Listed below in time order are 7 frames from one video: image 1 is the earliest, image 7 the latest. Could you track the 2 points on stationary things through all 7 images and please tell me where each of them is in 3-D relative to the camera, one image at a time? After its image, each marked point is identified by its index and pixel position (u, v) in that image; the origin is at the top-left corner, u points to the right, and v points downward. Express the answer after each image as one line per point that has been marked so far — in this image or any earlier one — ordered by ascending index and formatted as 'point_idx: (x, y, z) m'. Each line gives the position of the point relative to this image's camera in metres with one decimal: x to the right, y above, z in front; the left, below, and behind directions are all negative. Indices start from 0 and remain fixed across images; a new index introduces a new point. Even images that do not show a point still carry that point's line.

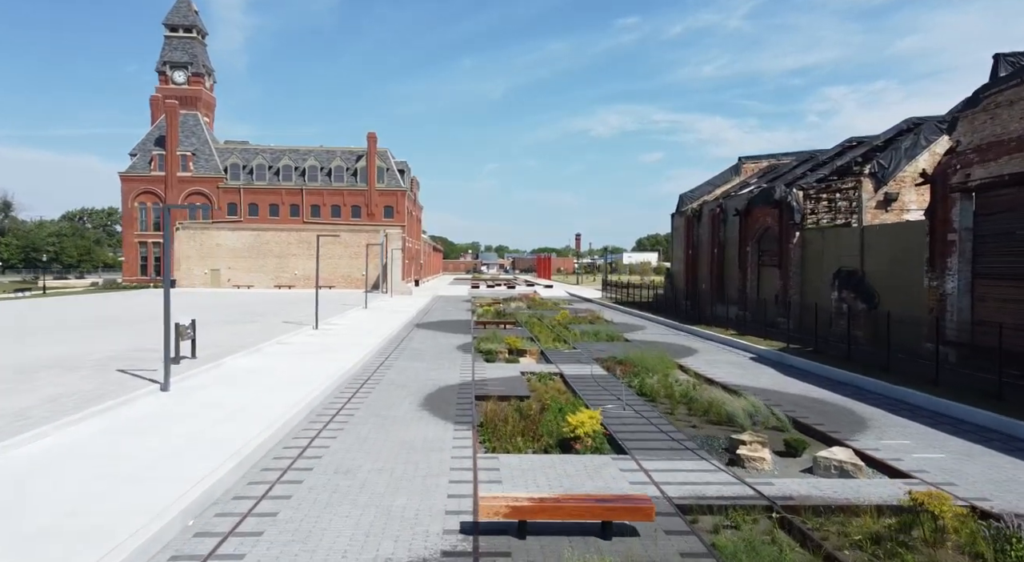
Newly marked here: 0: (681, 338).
0: (+5.6, -1.9, +19.0) m
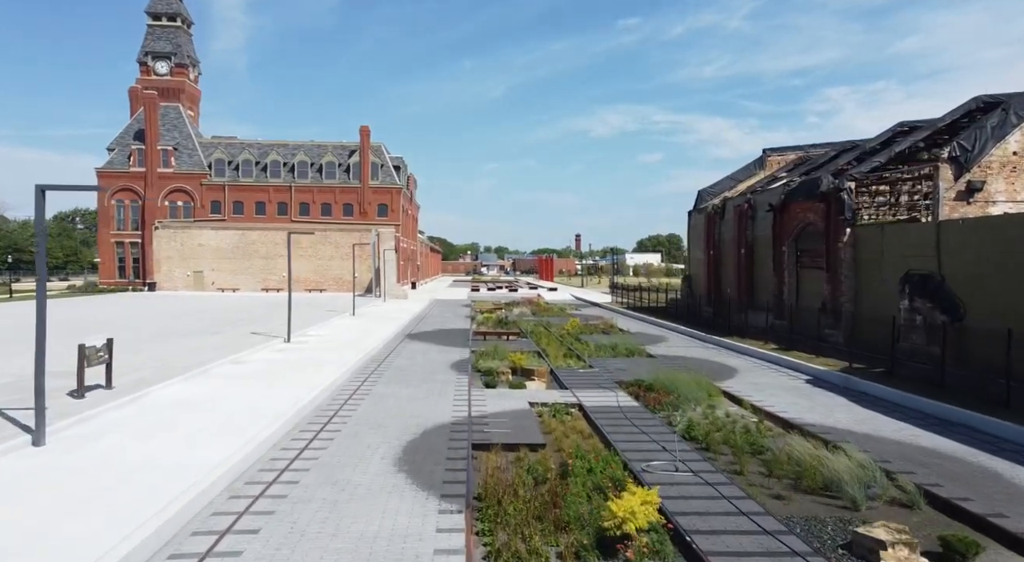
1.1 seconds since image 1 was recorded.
0: (+5.7, -2.1, +16.3) m
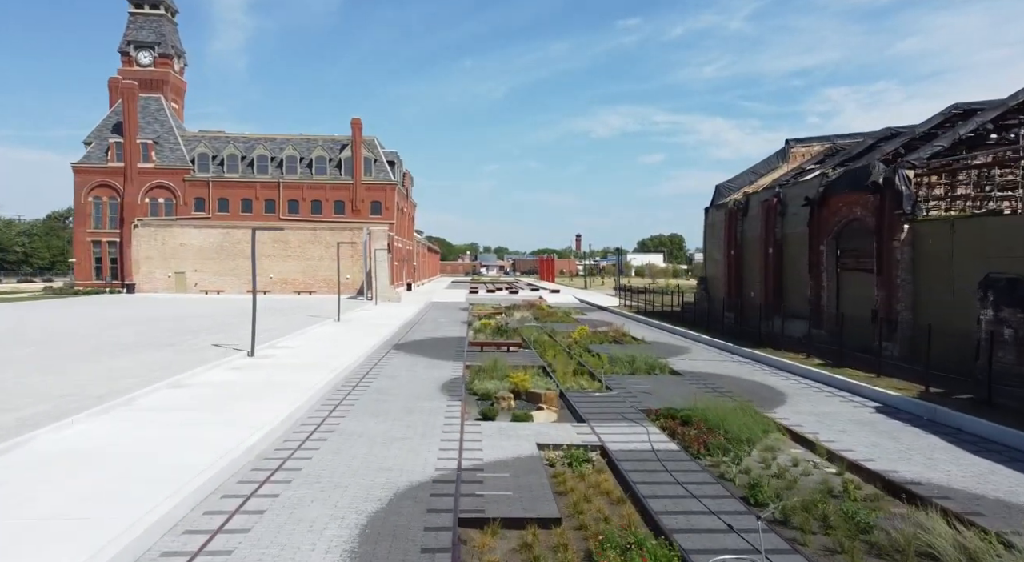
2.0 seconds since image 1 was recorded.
0: (+5.7, -2.2, +13.9) m
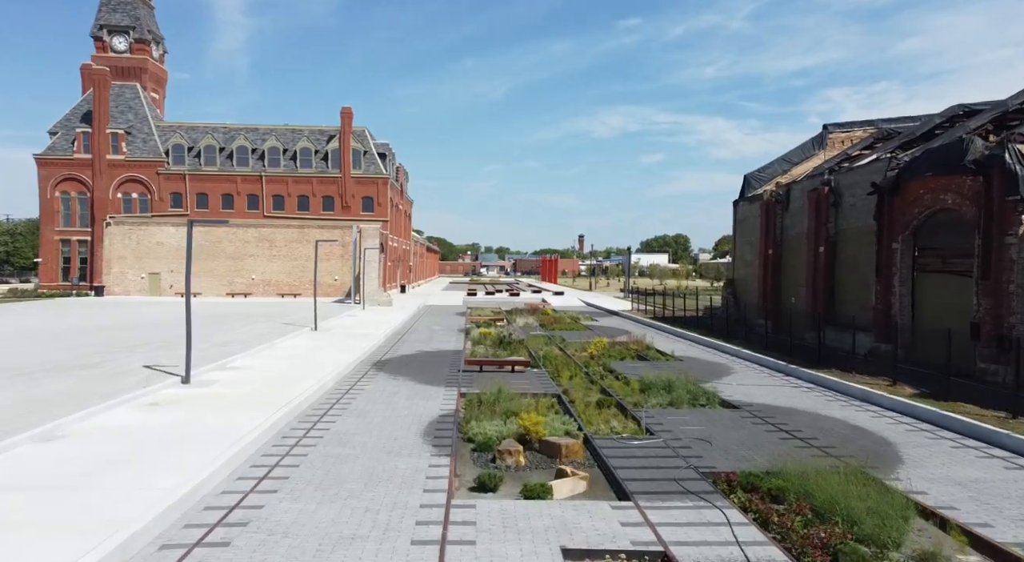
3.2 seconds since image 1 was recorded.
0: (+5.8, -2.3, +10.8) m
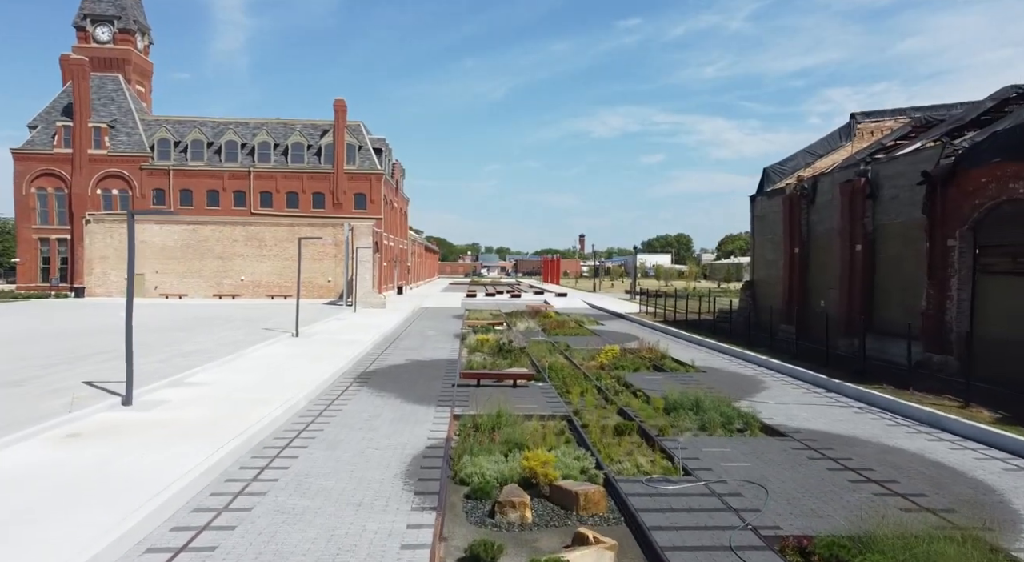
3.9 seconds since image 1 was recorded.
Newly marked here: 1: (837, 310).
0: (+5.9, -2.4, +9.1) m
1: (+9.2, -0.8, +16.4) m
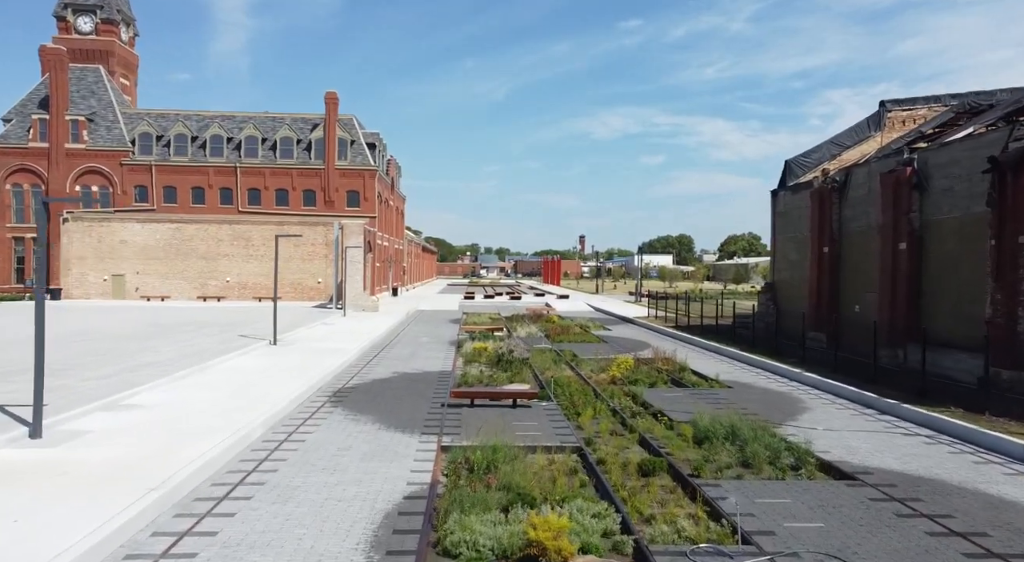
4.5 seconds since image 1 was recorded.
0: (+5.9, -2.4, +7.3) m
1: (+9.2, -0.9, +14.6) m
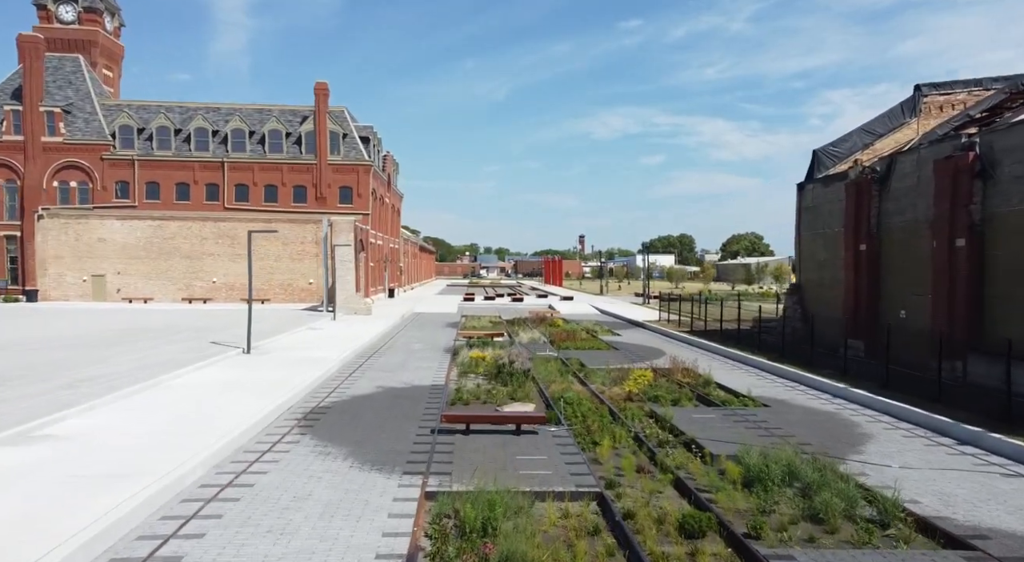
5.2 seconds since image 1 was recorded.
0: (+5.9, -2.4, +5.5) m
1: (+9.3, -0.9, +12.9) m
